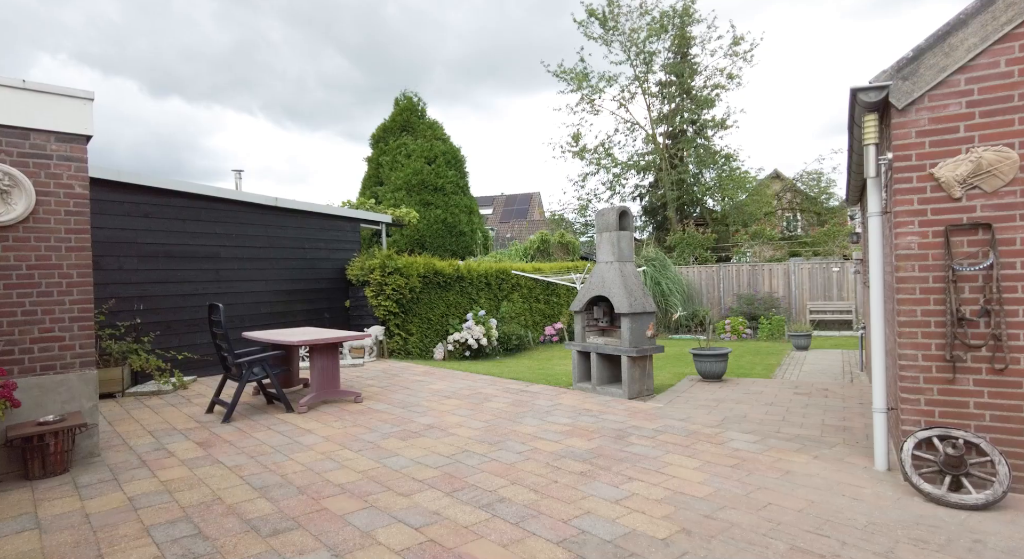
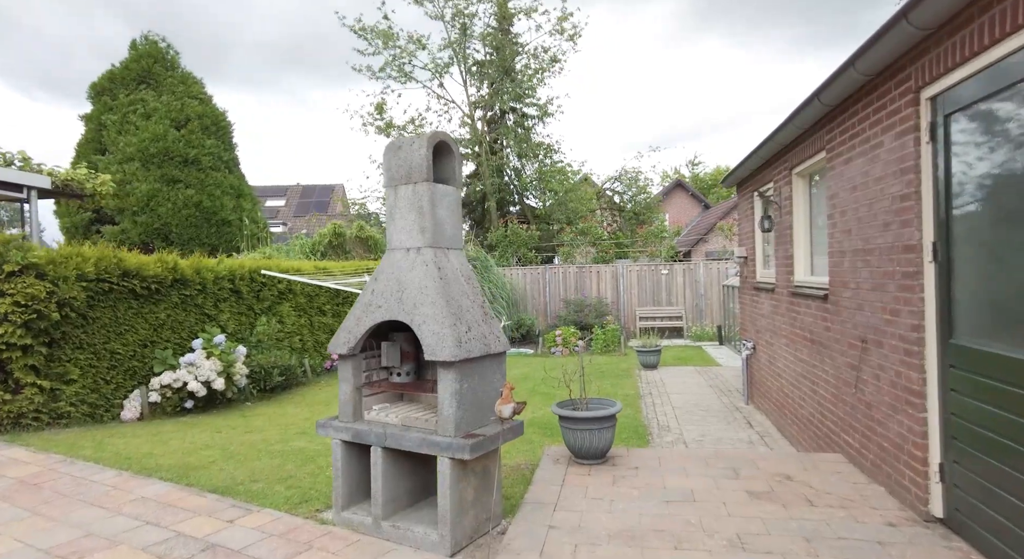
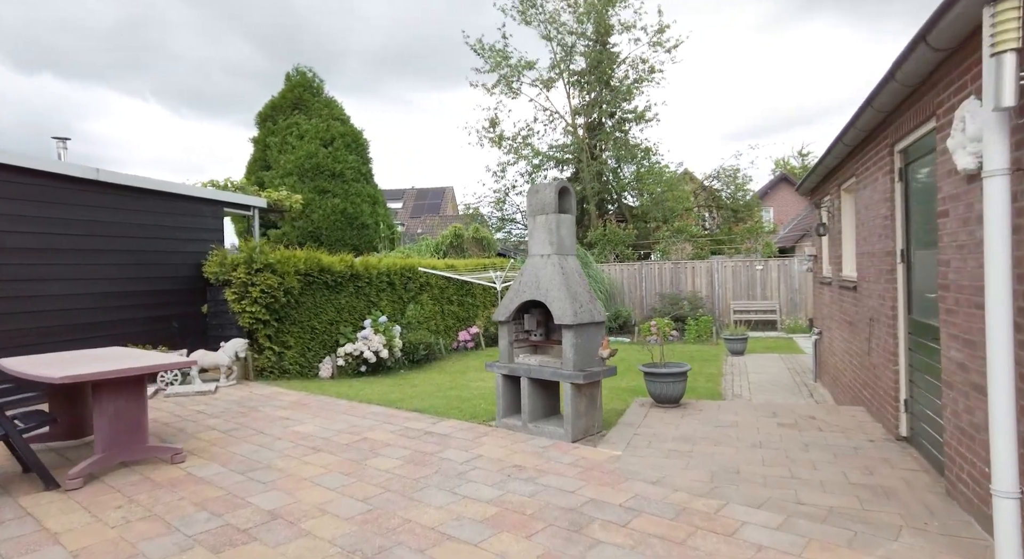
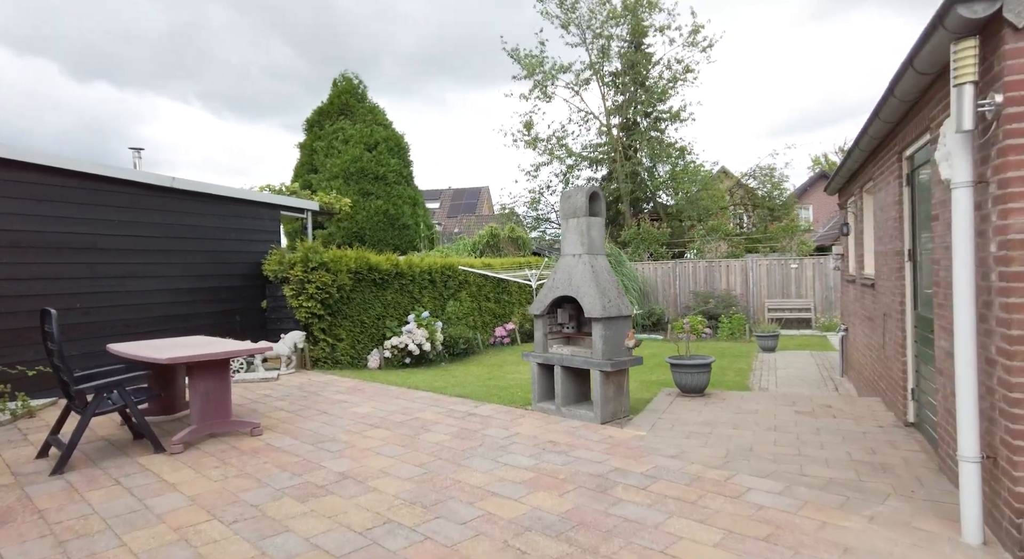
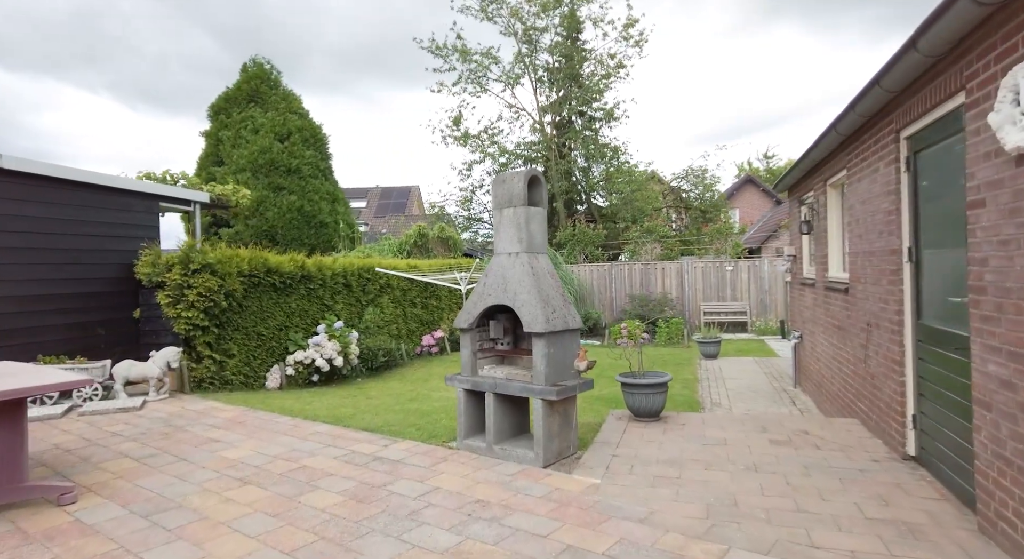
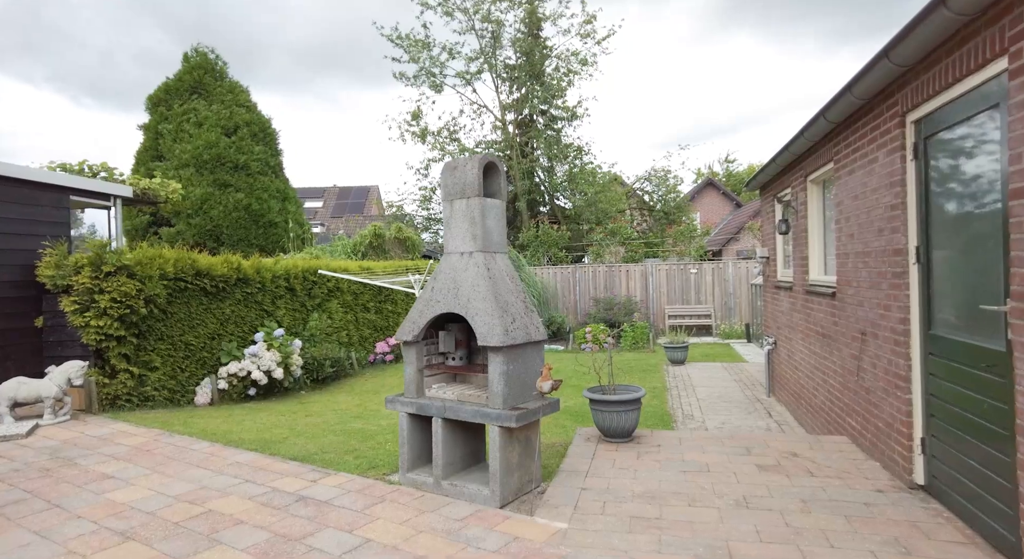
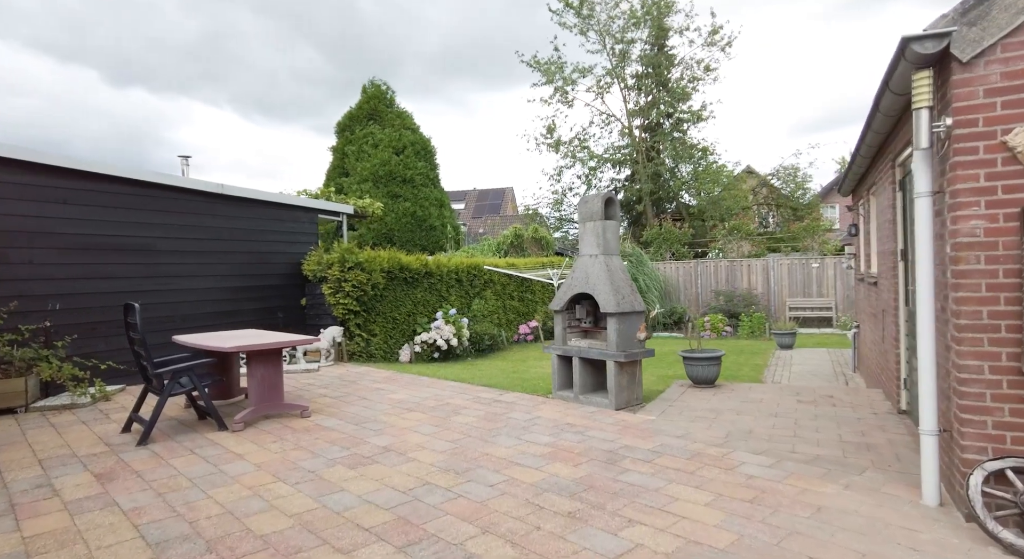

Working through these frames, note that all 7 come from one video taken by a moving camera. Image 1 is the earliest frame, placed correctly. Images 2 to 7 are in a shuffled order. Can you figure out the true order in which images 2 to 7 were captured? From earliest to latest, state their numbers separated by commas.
7, 4, 3, 5, 6, 2
